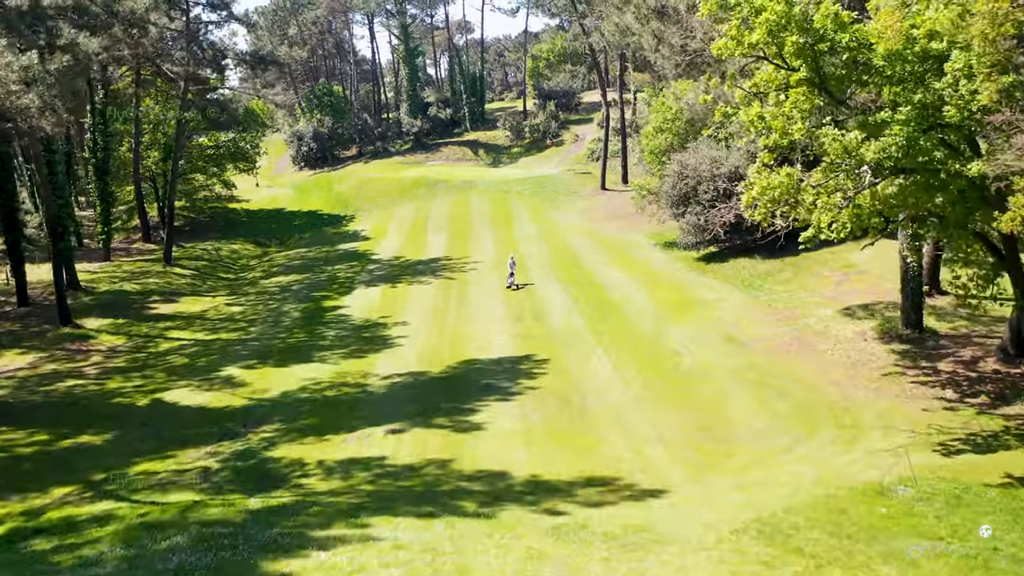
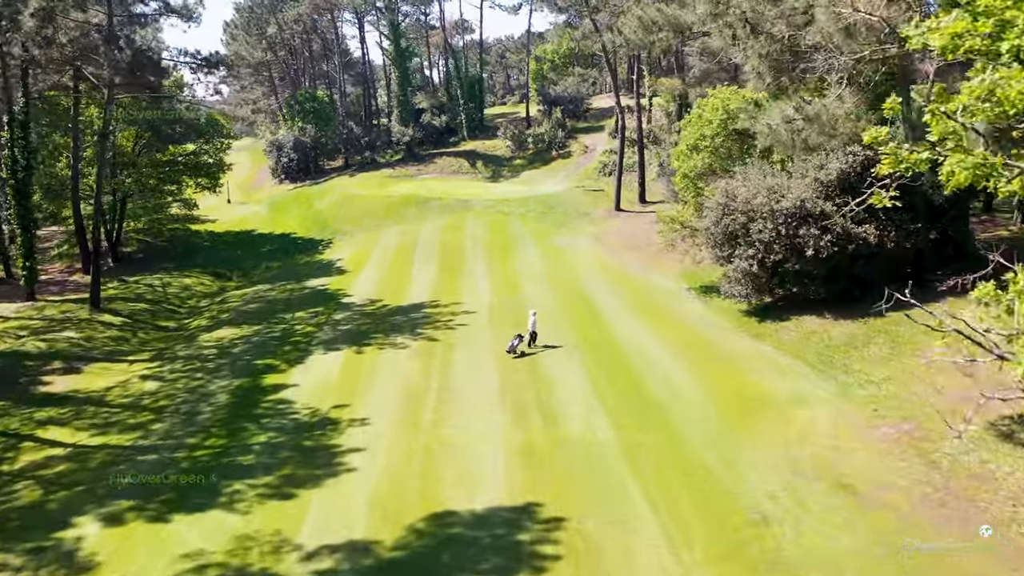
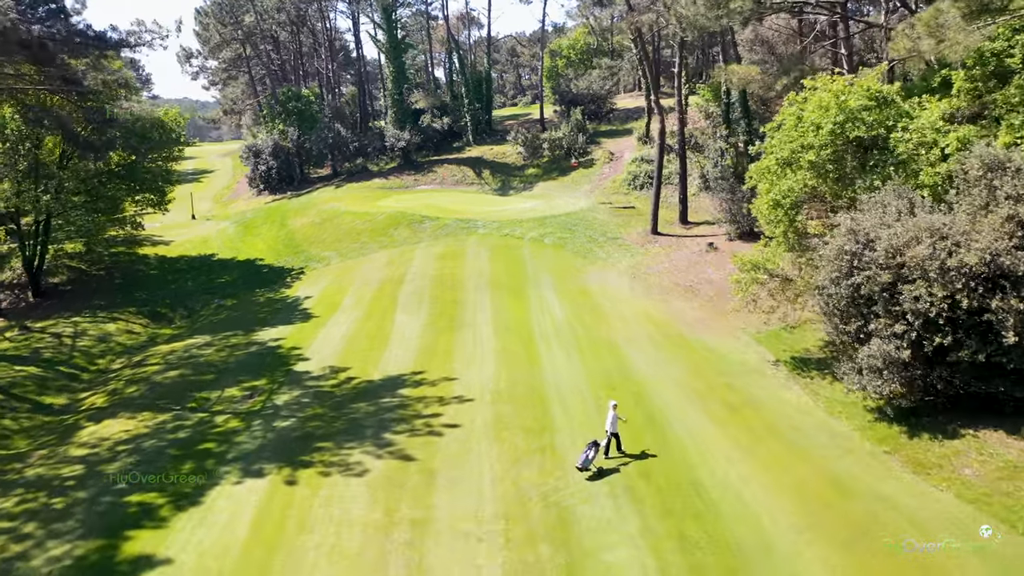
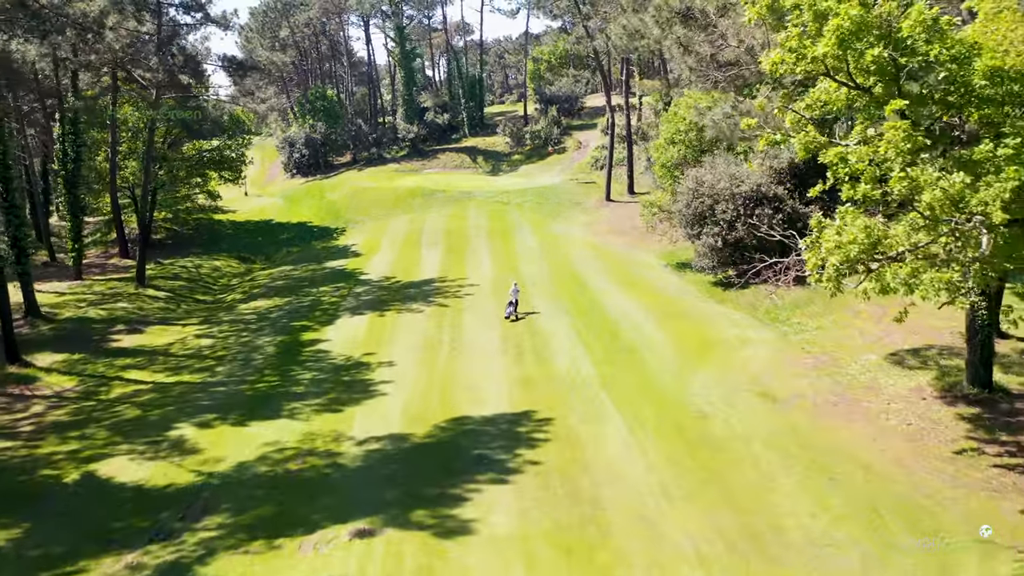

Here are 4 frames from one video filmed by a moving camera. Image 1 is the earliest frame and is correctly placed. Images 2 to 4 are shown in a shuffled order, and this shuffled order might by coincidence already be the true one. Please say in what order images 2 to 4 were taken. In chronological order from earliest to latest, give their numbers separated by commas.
4, 2, 3
